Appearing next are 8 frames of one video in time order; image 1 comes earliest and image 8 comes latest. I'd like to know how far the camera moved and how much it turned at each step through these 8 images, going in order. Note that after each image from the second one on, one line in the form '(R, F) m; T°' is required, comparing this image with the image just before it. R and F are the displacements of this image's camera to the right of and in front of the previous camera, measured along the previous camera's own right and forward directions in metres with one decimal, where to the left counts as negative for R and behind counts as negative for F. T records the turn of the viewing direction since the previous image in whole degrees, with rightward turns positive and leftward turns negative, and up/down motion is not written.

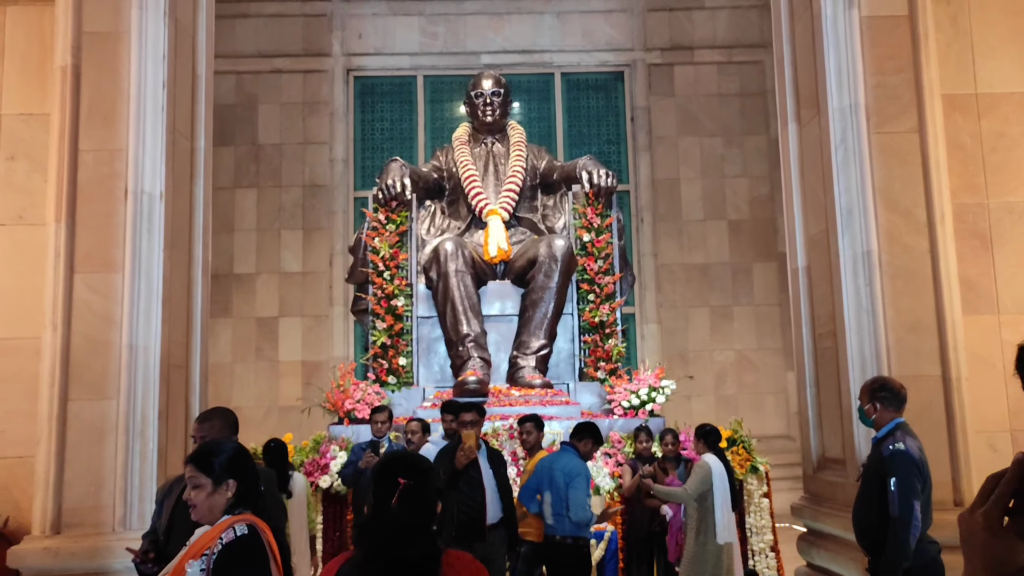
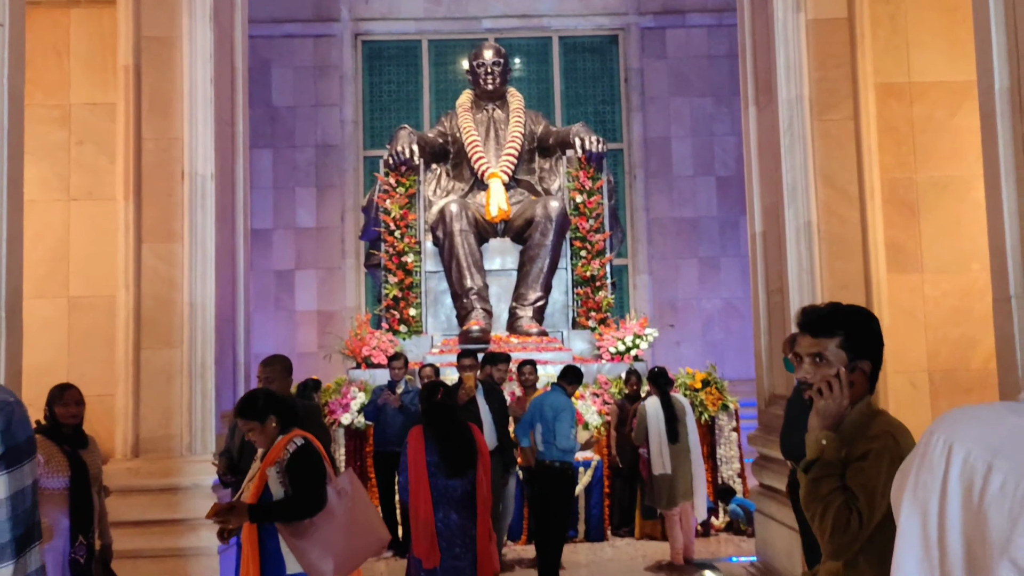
(0.0, -0.9) m; 0°
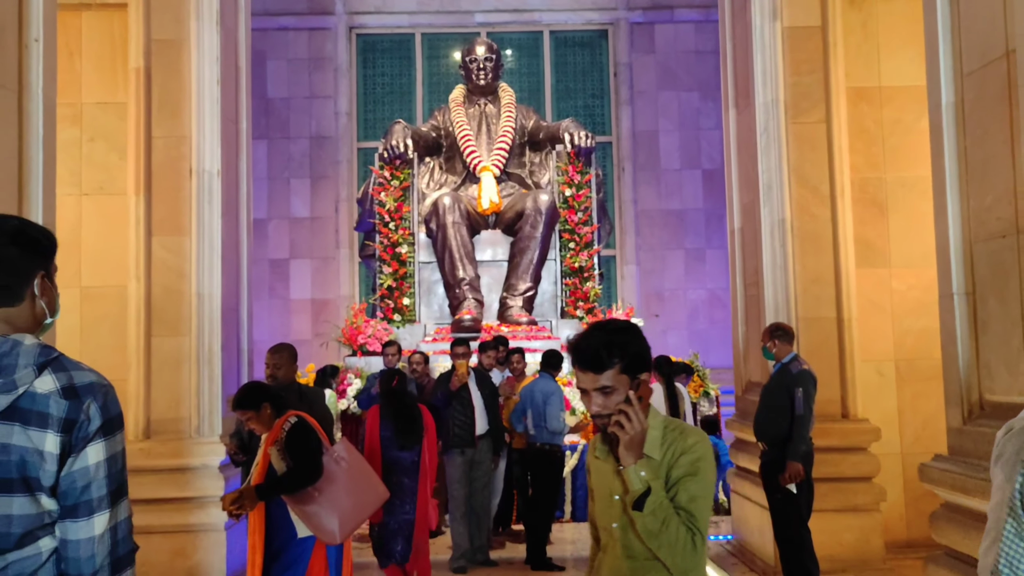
(0.0, -0.3) m; +1°
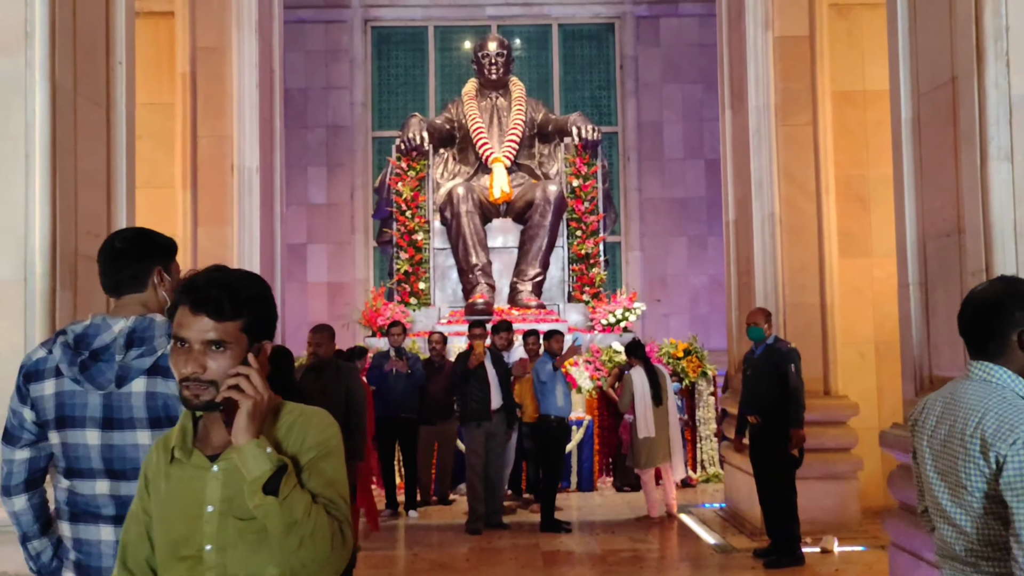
(0.0, -0.6) m; 0°
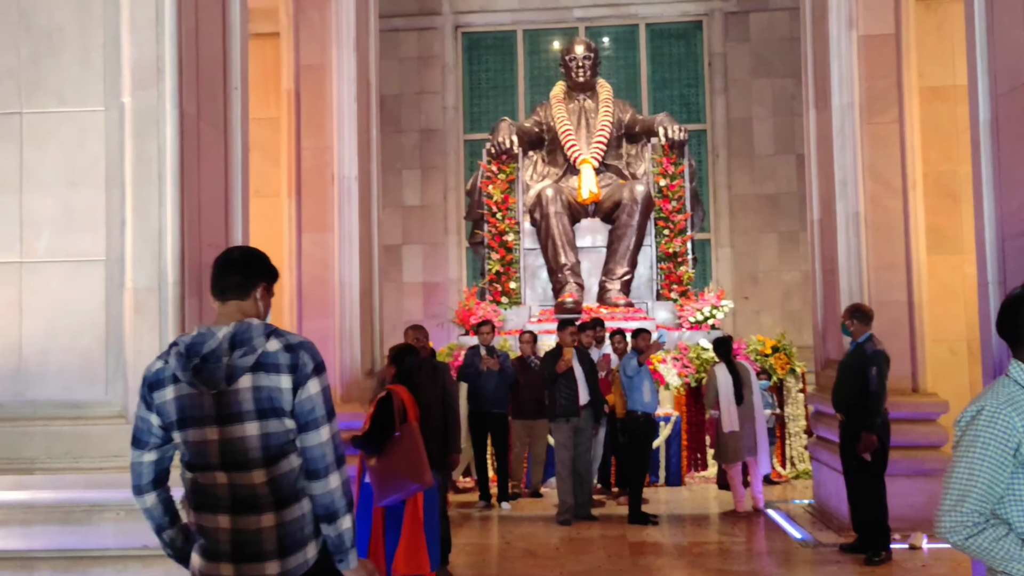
(0.0, -0.3) m; -6°
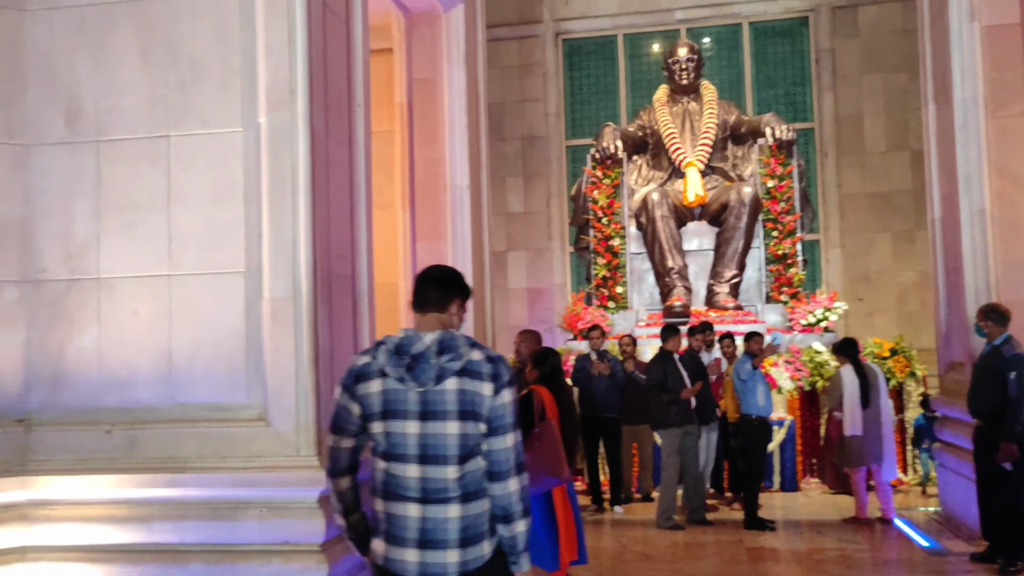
(-0.1, -0.1) m; -6°
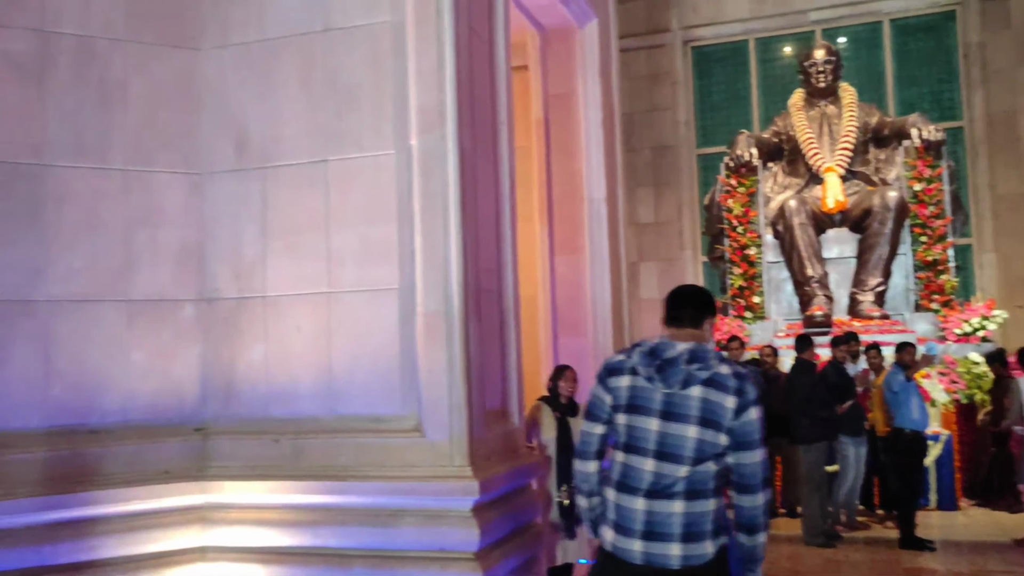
(-0.1, -0.1) m; -8°
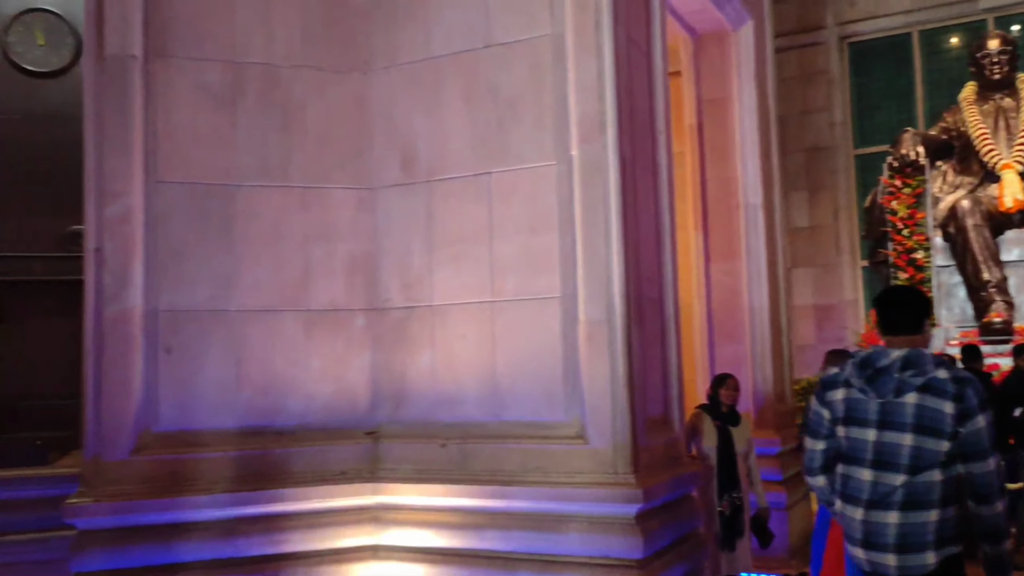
(-0.1, 0.0) m; -9°
